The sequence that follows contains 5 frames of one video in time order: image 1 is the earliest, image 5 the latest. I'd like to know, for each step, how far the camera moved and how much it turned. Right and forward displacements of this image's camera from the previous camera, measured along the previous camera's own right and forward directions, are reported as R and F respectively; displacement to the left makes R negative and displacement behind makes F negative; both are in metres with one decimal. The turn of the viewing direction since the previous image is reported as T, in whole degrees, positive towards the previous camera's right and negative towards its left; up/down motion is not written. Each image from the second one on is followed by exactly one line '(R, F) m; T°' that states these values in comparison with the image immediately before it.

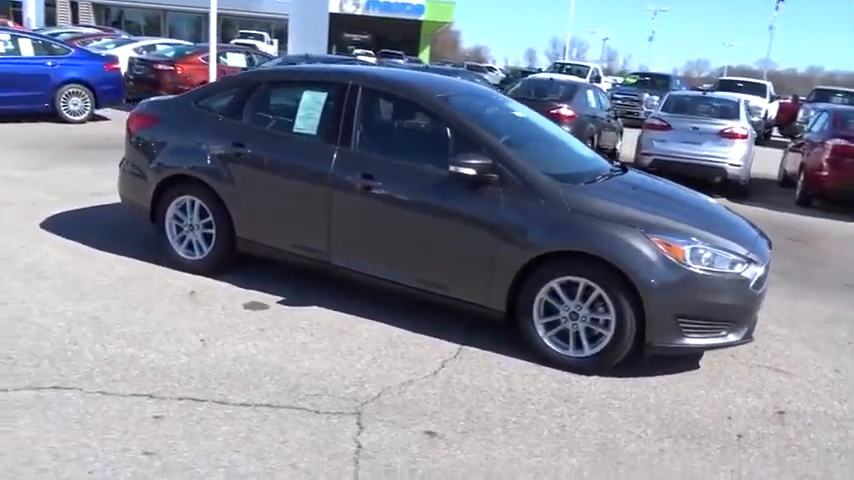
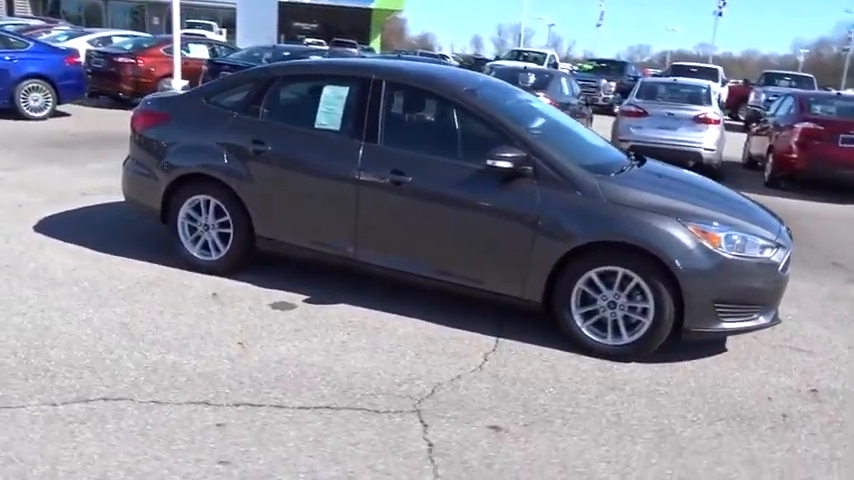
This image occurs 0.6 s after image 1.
(-0.6, 0.0) m; +4°
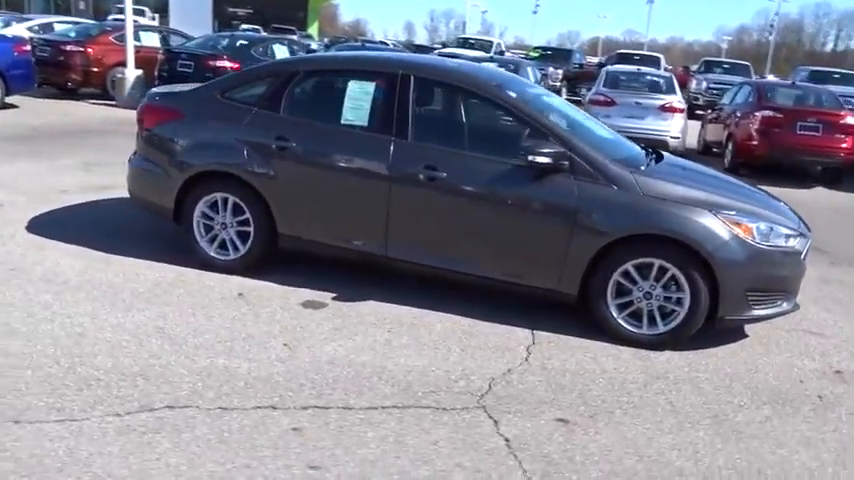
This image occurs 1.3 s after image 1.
(-0.8, 0.0) m; +5°
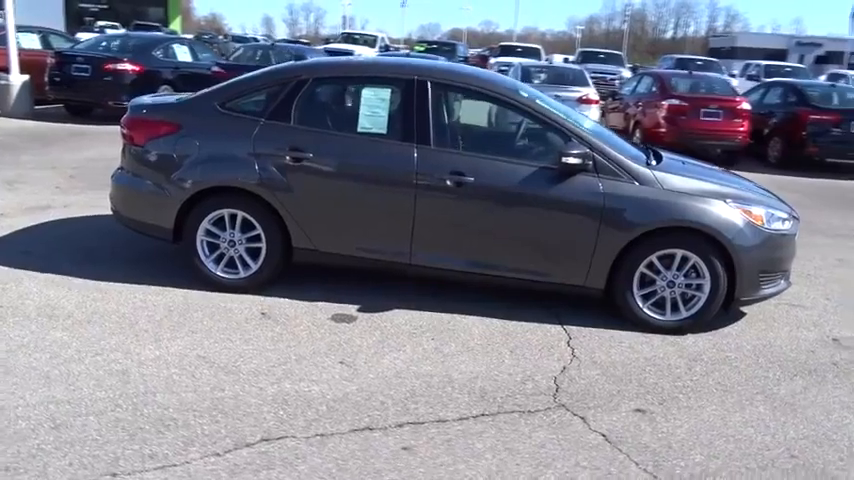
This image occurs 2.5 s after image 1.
(-1.2, +0.1) m; +10°
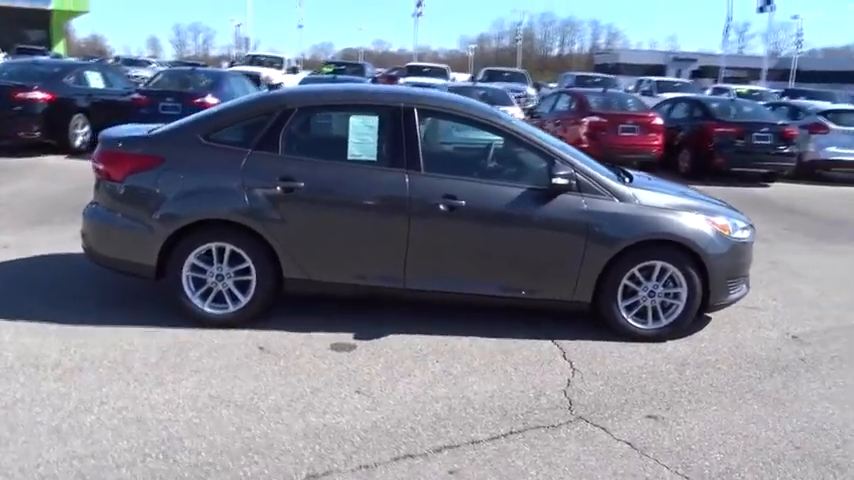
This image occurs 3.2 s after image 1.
(-0.7, -0.1) m; +8°
